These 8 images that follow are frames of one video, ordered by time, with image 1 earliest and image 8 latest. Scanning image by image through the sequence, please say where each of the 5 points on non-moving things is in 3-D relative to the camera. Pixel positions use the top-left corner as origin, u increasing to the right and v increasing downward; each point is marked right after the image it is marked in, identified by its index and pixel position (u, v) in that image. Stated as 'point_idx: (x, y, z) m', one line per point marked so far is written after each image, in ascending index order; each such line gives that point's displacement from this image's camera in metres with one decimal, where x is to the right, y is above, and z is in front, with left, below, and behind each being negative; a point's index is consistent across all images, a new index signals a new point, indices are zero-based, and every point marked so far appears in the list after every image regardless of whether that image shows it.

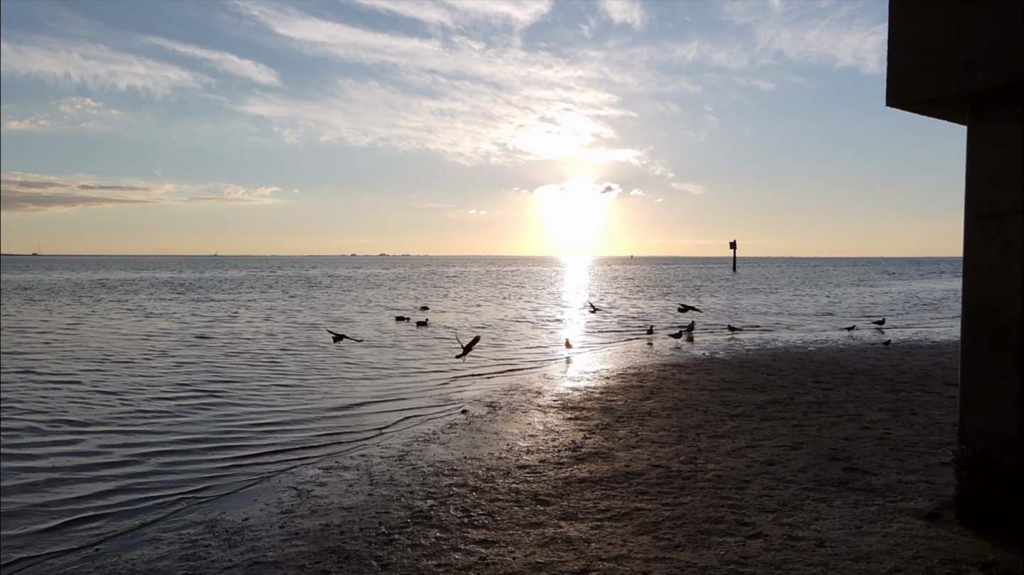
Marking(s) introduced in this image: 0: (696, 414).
0: (+4.2, -2.9, +14.8) m
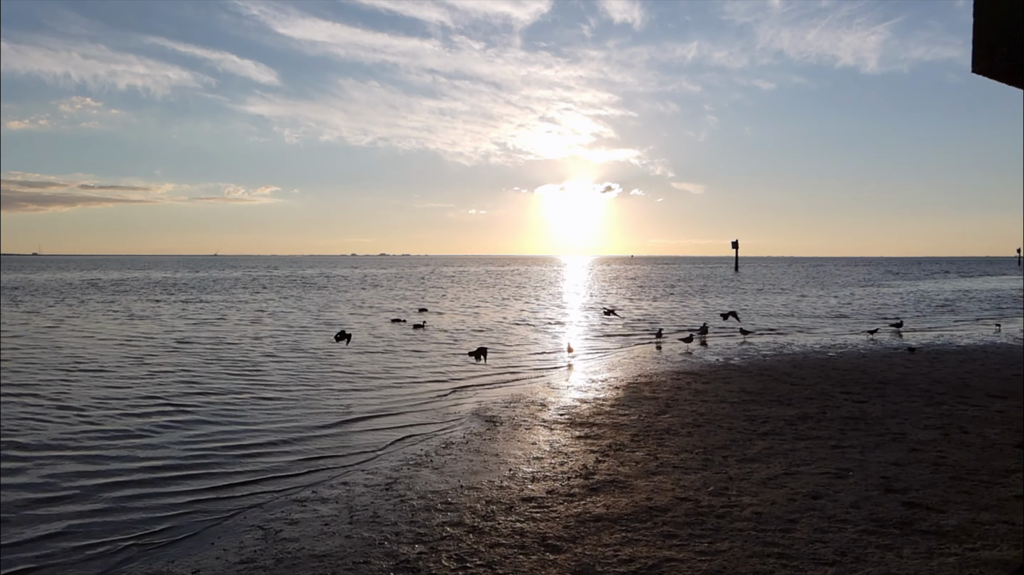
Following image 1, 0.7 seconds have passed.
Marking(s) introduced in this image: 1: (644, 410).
0: (+4.2, -2.9, +13.2) m
1: (+3.1, -2.9, +15.5) m
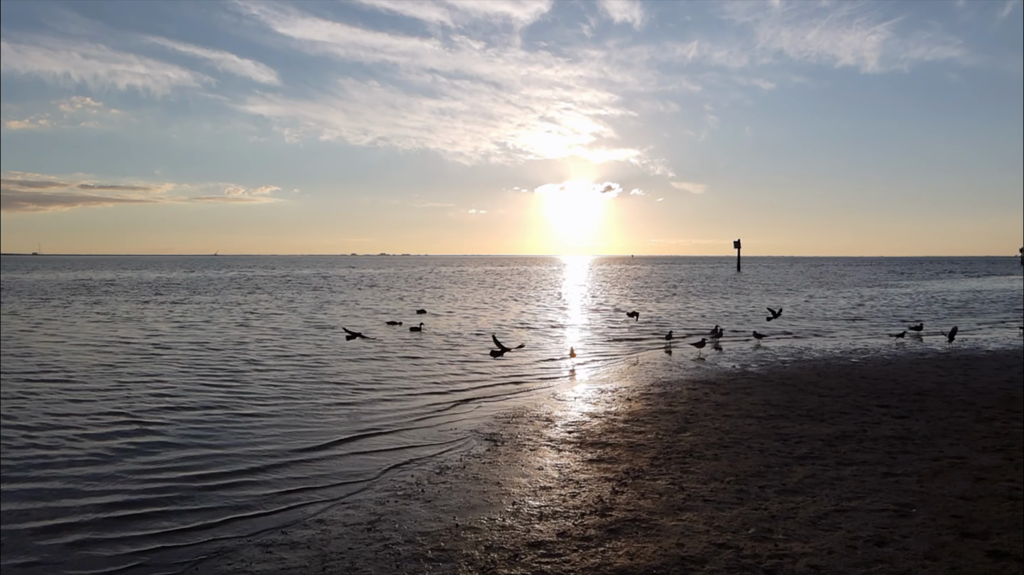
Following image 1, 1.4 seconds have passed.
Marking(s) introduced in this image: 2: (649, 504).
0: (+4.3, -3.0, +11.7) m
1: (+3.2, -3.0, +13.9) m
2: (+2.0, -3.1, +9.5) m
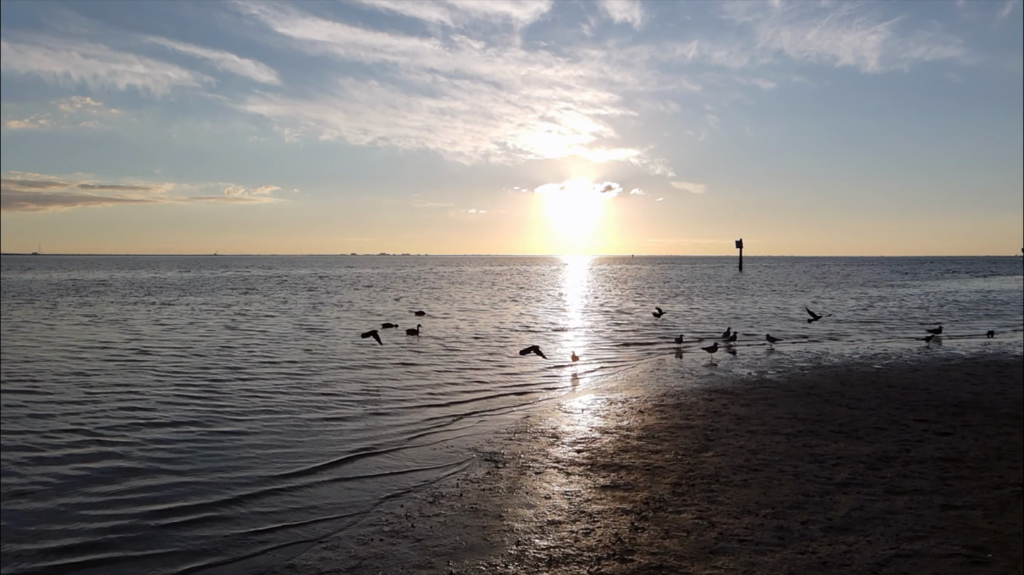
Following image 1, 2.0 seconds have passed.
0: (+4.3, -3.0, +10.3) m
1: (+3.2, -3.0, +12.5) m
2: (+2.0, -3.2, +8.2) m
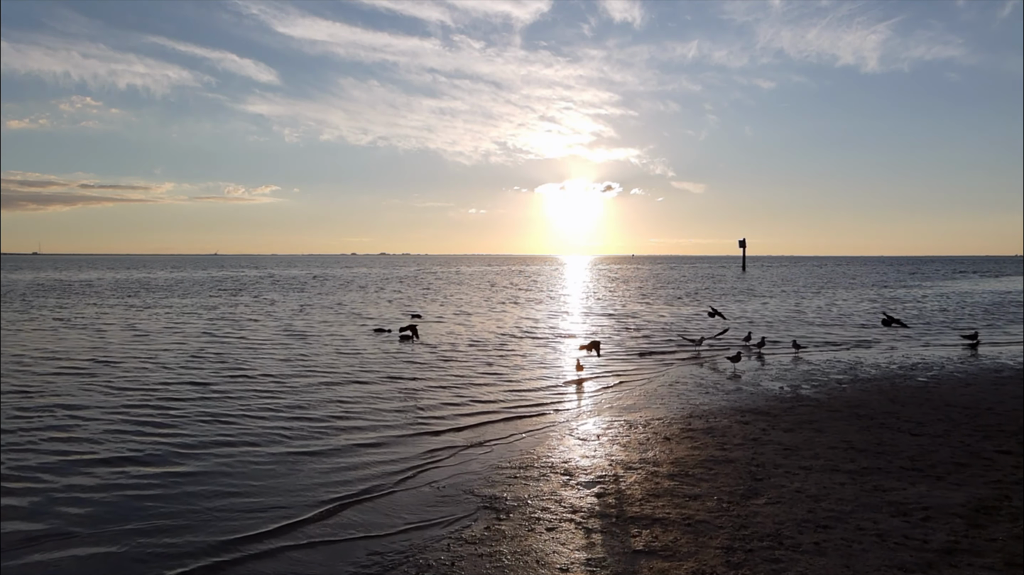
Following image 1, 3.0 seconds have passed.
0: (+4.4, -3.2, +8.0) m
1: (+3.3, -3.1, +10.2) m
2: (+2.1, -3.3, +5.9) m
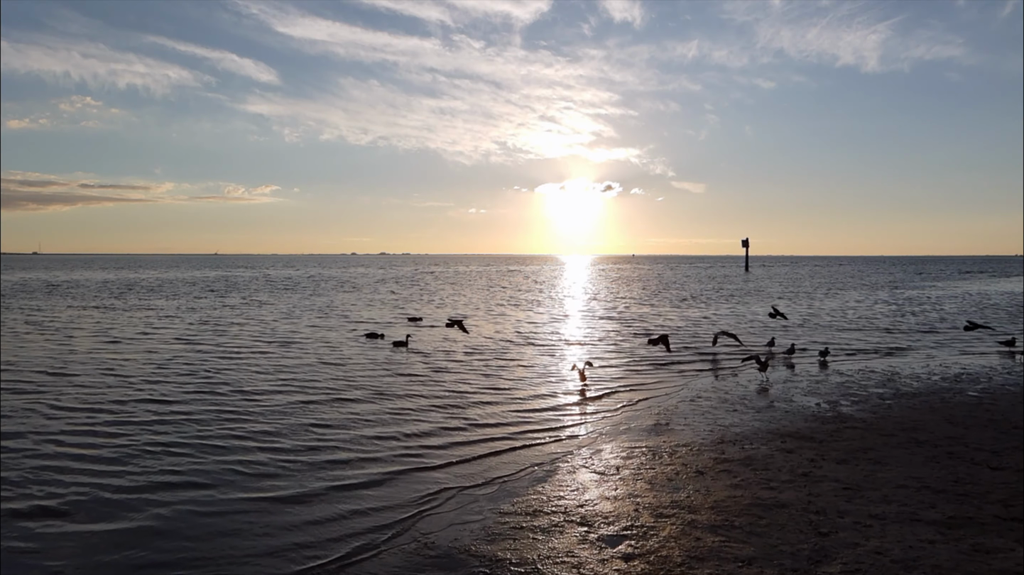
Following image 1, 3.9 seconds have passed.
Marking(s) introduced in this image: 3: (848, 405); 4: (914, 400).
0: (+4.4, -3.3, +5.9) m
1: (+3.4, -3.2, +8.2) m
2: (+2.2, -3.4, +3.8) m
3: (+8.5, -3.0, +16.6) m
4: (+10.4, -2.9, +17.1) m
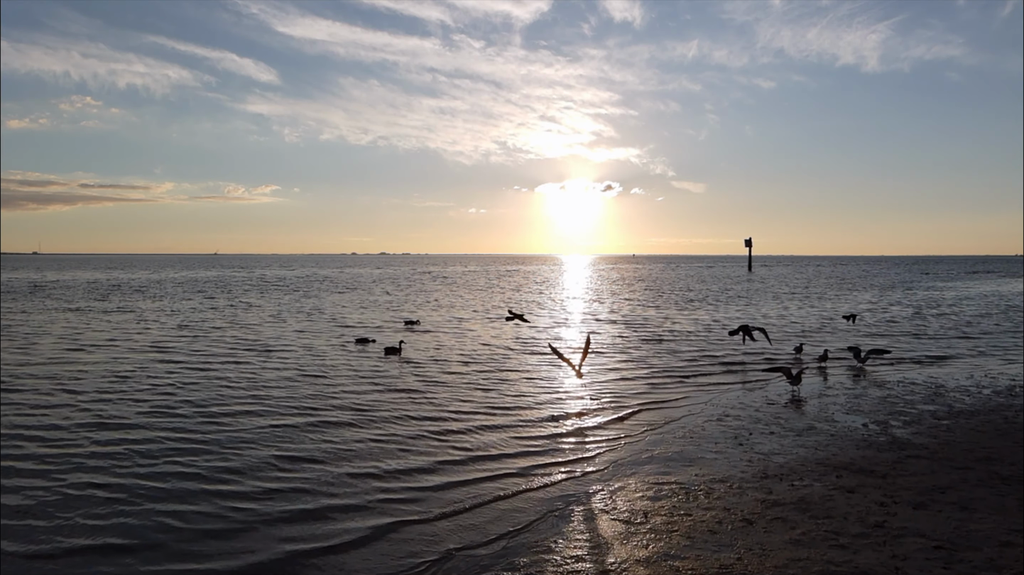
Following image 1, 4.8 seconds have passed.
0: (+4.5, -3.4, +3.8) m
1: (+3.4, -3.3, +6.1) m
2: (+2.3, -3.5, +1.7) m
3: (+8.6, -3.1, +14.5) m
4: (+10.5, -3.0, +15.0) m
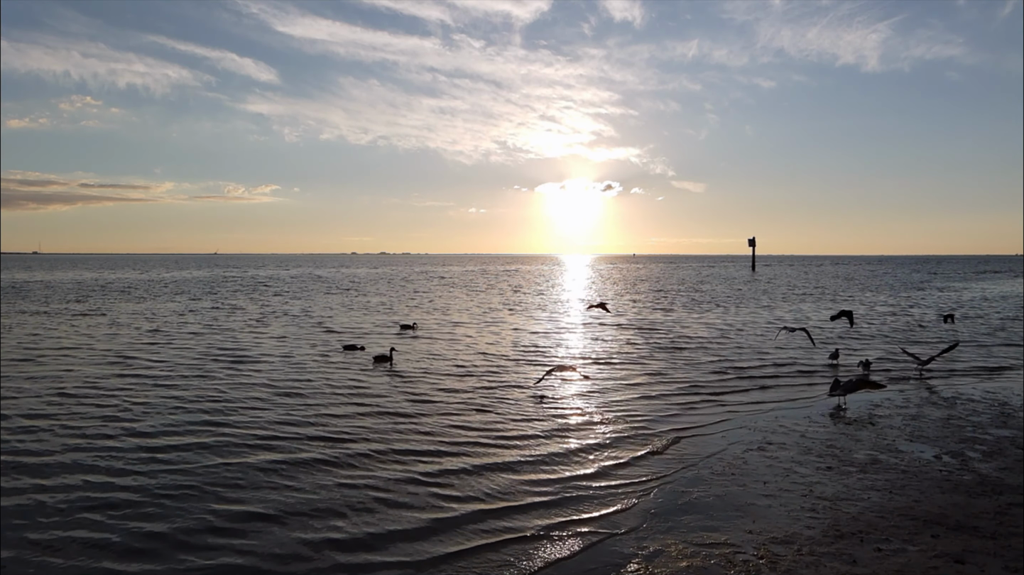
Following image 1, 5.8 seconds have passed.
0: (+4.6, -3.5, +1.4) m
1: (+3.5, -3.4, +3.7) m
2: (+2.3, -3.6, -0.7) m
3: (+8.7, -3.2, +12.1) m
4: (+10.6, -3.1, +12.6) m
